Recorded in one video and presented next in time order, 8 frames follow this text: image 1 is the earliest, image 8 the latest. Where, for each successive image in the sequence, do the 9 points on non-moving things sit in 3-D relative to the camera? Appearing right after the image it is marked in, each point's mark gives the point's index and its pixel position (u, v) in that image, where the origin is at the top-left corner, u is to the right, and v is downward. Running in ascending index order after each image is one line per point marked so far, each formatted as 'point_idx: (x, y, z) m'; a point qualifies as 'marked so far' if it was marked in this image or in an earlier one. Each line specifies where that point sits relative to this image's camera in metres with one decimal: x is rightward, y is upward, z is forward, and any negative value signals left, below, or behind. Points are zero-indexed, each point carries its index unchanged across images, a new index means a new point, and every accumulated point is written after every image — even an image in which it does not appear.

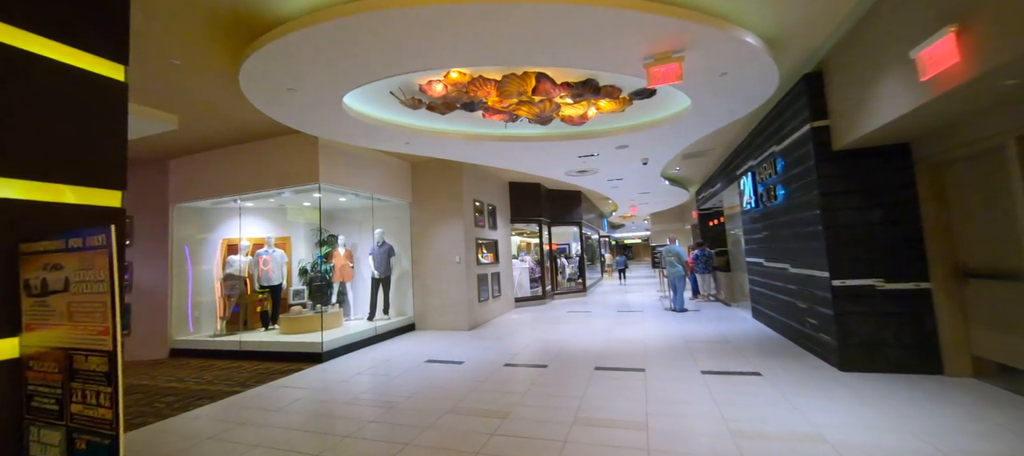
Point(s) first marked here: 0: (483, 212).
0: (-0.6, +0.3, +8.0) m
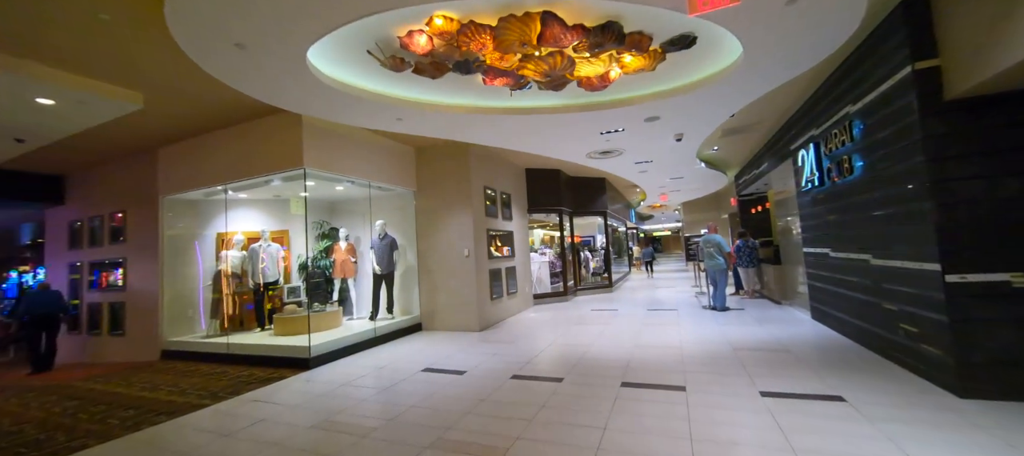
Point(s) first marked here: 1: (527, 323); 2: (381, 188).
0: (-0.3, +0.5, +7.3) m
1: (+0.3, -1.7, +7.0) m
2: (-2.2, +0.7, +6.4) m
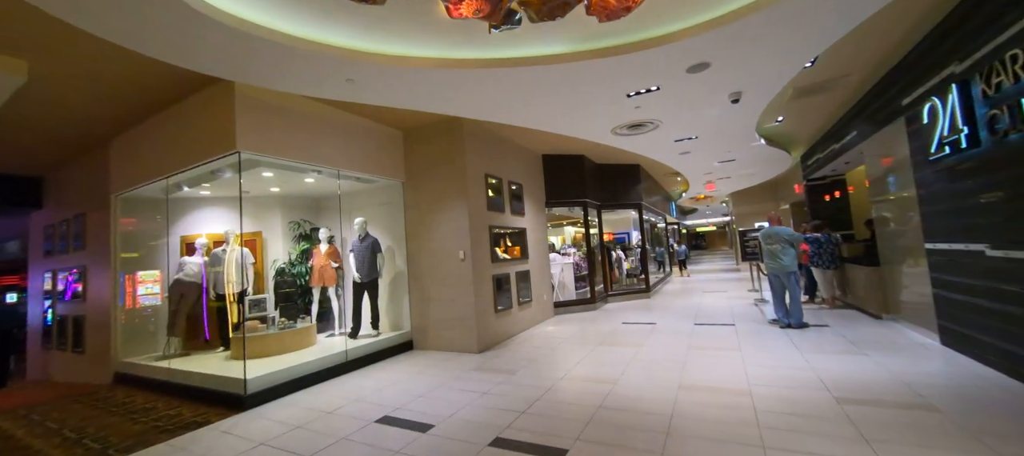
0: (-0.2, +0.6, +6.1) m
1: (+0.5, -1.6, +5.8) m
2: (-2.1, +0.7, +5.3) m
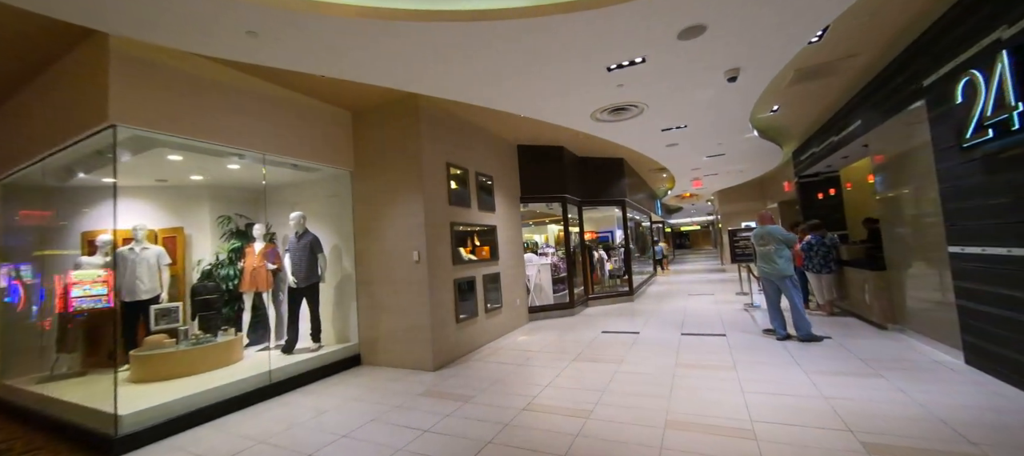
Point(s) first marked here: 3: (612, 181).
0: (-0.6, +0.6, +5.4) m
1: (0.0, -1.6, +5.1) m
2: (-2.5, +0.7, +4.5) m
3: (+2.2, +1.1, +8.7) m
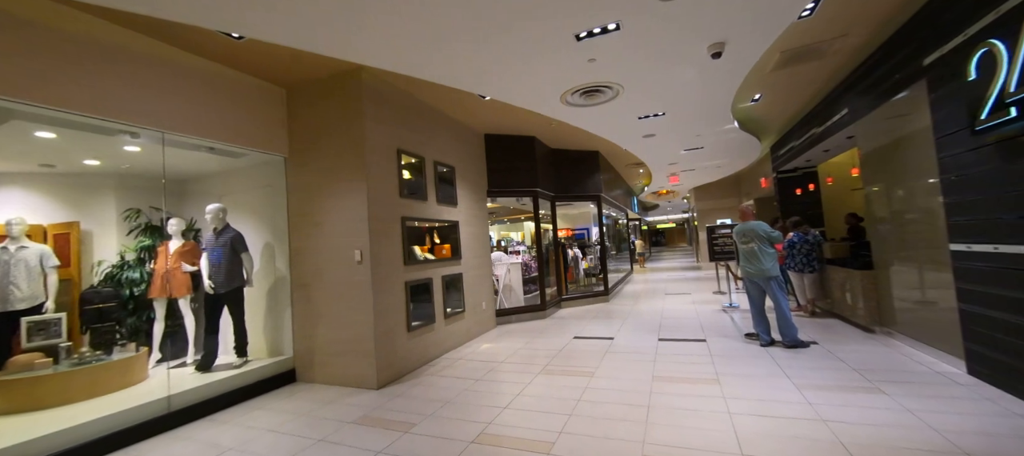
0: (-1.1, +0.7, +4.8) m
1: (-0.5, -1.6, +4.5) m
2: (-2.9, +0.8, +3.9) m
3: (+1.6, +1.1, +8.3) m
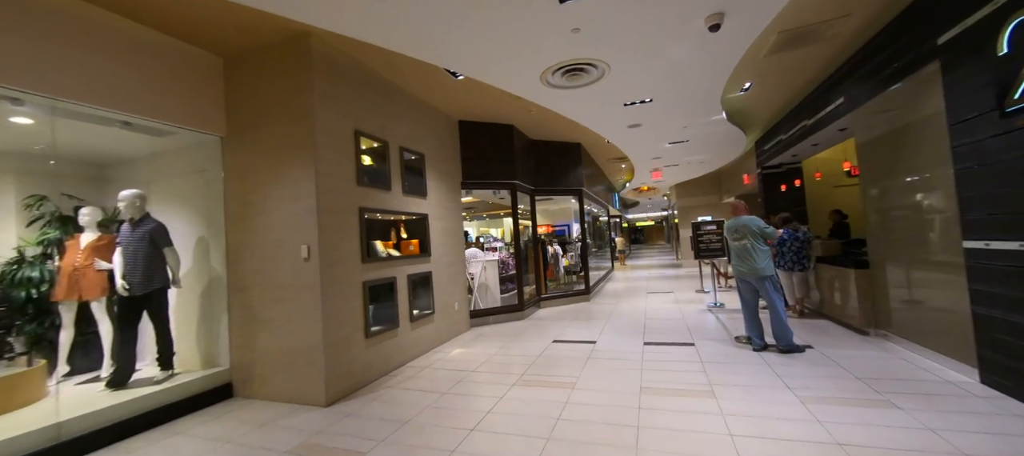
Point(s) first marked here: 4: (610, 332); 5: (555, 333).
0: (-1.4, +0.7, +4.3) m
1: (-0.7, -1.5, +4.1) m
2: (-3.2, +0.9, +3.2) m
3: (+1.1, +1.2, +7.9) m
4: (+1.3, -1.4, +5.1) m
5: (+0.6, -1.4, +5.3) m
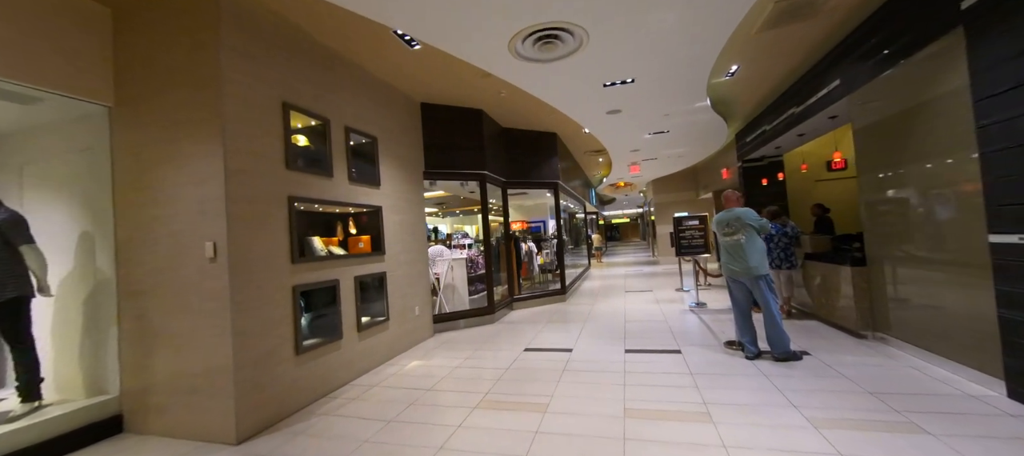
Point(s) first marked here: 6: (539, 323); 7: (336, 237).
0: (-1.7, +0.8, +3.6) m
1: (-1.1, -1.4, +3.5) m
2: (-3.4, +0.9, +2.5) m
3: (+0.6, +1.3, +7.4) m
4: (+0.9, -1.3, +4.6) m
5: (+0.2, -1.4, +4.8) m
6: (+0.4, -1.4, +5.6) m
7: (-1.7, -0.1, +3.6) m
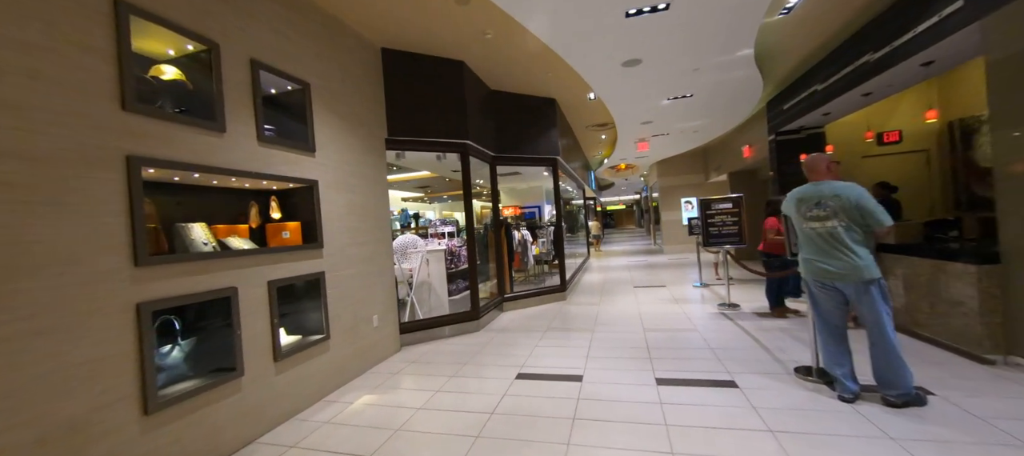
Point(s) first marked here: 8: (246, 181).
0: (-1.8, +0.9, +2.4) m
1: (-1.1, -1.3, +2.3) m
2: (-3.5, +1.0, +1.2) m
3: (+0.4, +1.5, +6.2) m
4: (+0.8, -1.1, +3.5) m
5: (+0.1, -1.2, +3.7) m
6: (+0.3, -1.2, +4.5) m
7: (-1.8, 0.0, +2.4) m
8: (-1.7, +0.3, +2.5) m
